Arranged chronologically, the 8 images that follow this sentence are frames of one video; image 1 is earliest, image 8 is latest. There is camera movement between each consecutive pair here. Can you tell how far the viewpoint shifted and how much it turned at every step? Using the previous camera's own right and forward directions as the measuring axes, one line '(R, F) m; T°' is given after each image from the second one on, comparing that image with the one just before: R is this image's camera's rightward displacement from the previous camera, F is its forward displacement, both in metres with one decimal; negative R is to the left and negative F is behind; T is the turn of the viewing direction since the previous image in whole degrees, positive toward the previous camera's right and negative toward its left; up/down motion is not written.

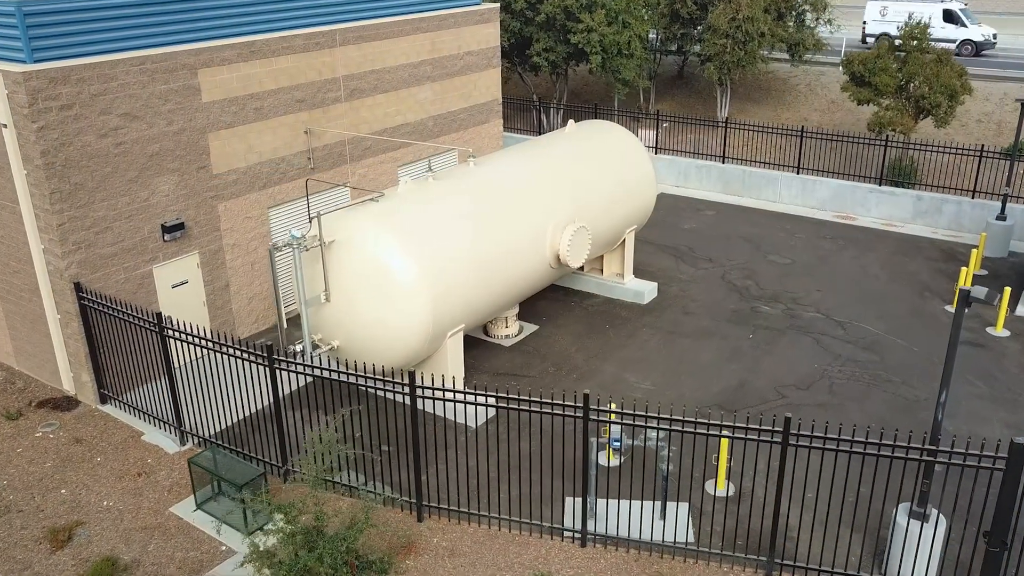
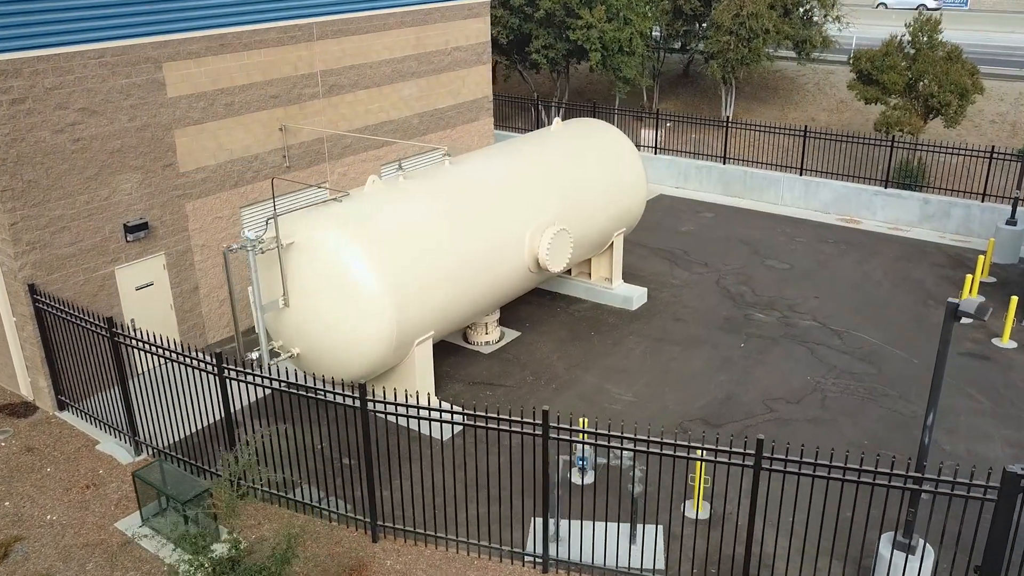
(+0.5, +0.6) m; -1°
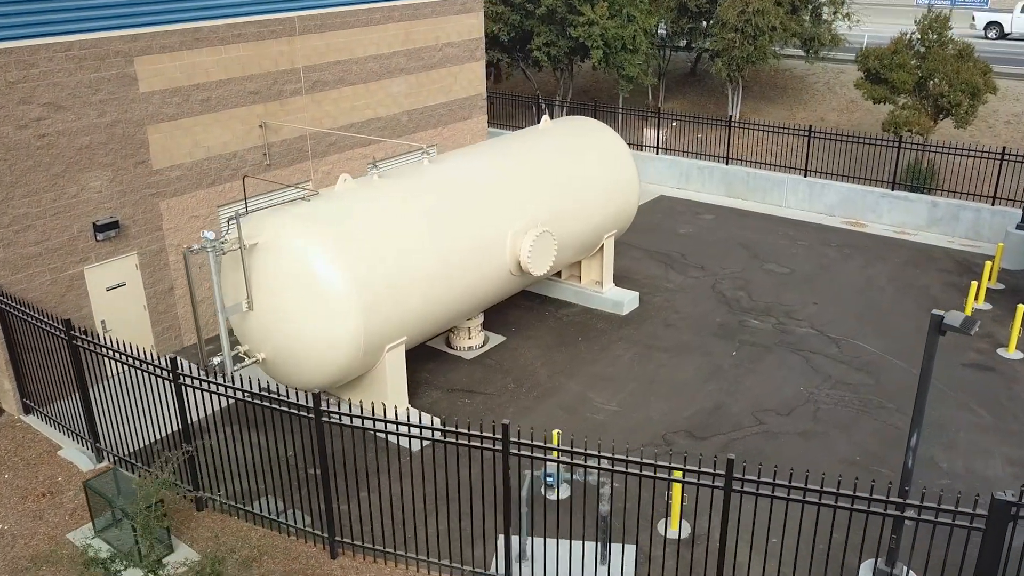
(+0.5, +0.4) m; -1°
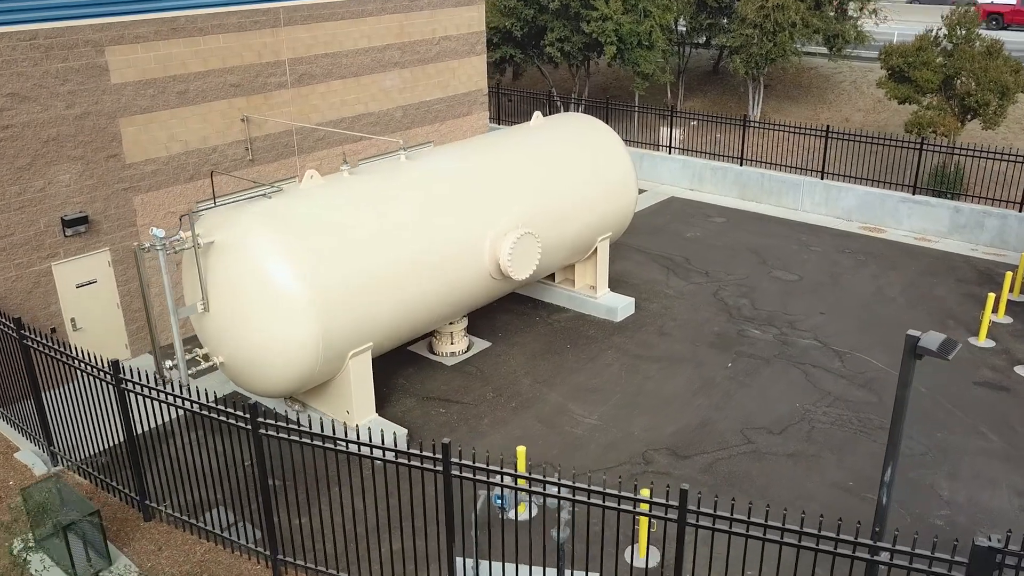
(+0.7, +0.6) m; -2°
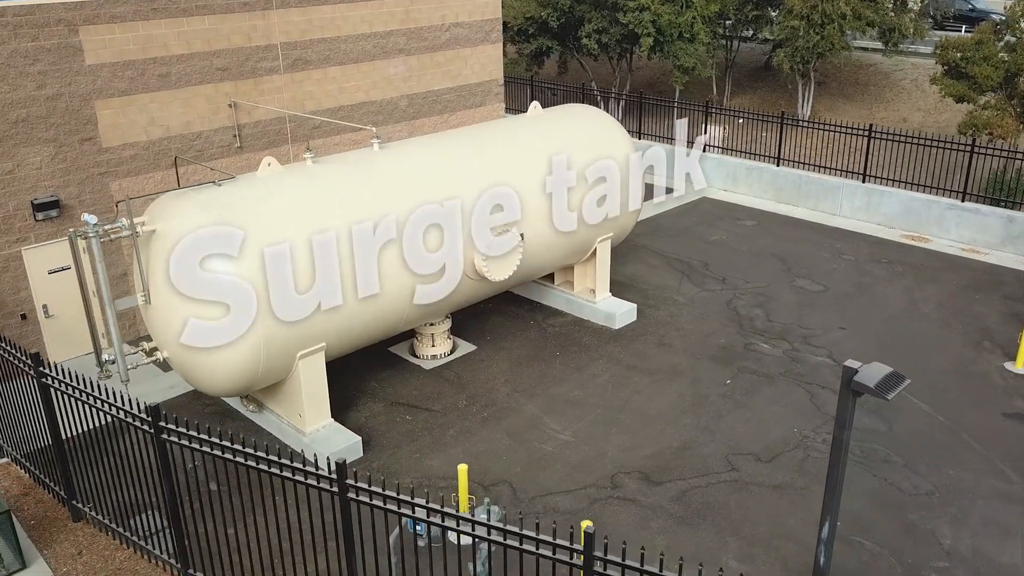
(+1.1, +0.8) m; -5°
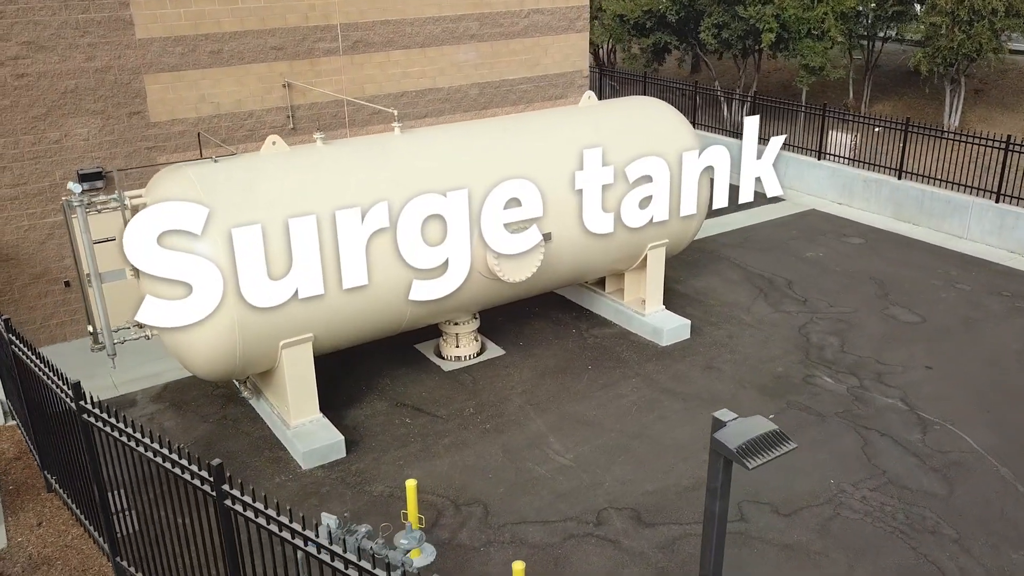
(+1.5, +1.0) m; -10°
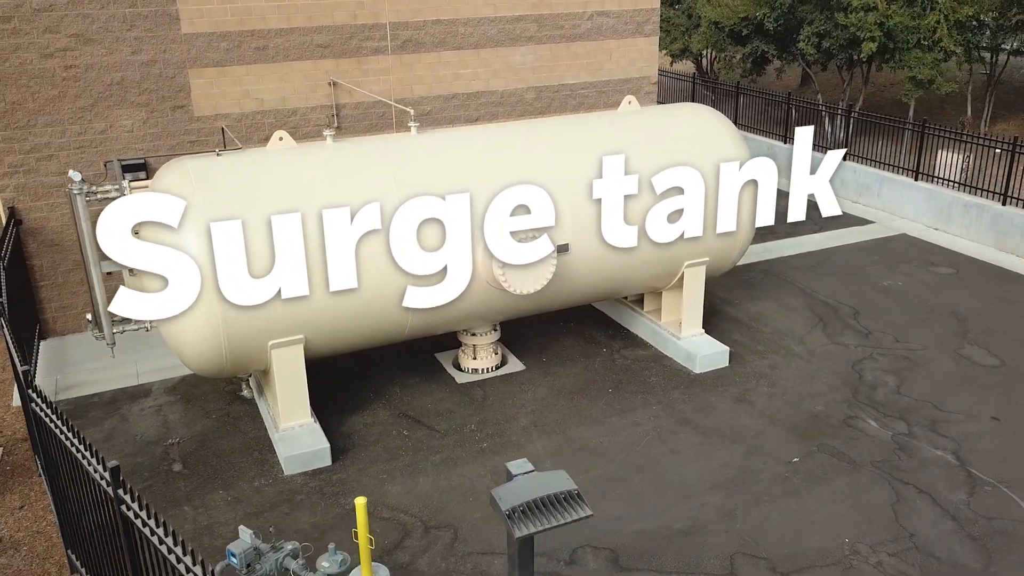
(+1.1, +0.6) m; -8°
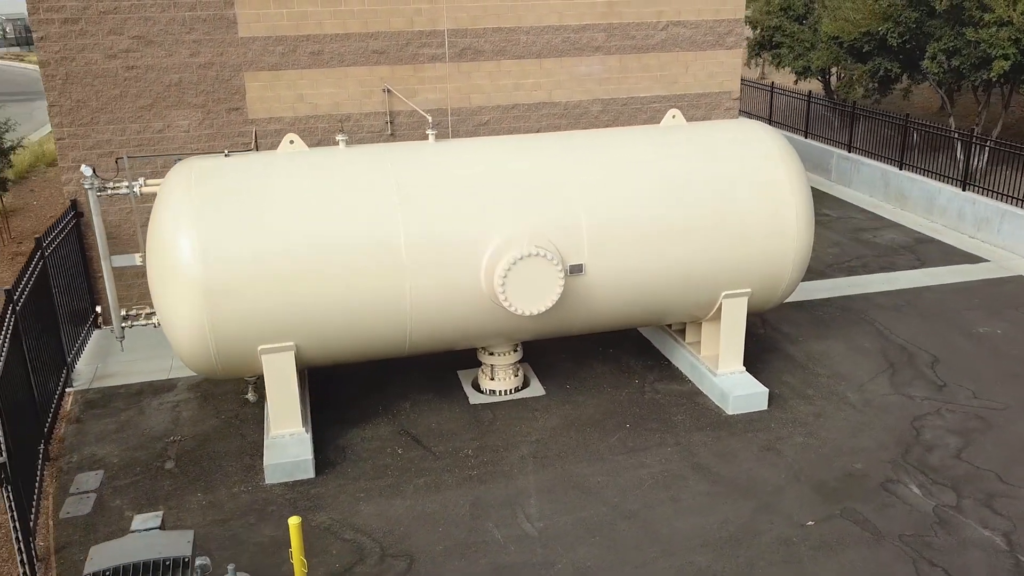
(+1.3, +0.6) m; -10°
